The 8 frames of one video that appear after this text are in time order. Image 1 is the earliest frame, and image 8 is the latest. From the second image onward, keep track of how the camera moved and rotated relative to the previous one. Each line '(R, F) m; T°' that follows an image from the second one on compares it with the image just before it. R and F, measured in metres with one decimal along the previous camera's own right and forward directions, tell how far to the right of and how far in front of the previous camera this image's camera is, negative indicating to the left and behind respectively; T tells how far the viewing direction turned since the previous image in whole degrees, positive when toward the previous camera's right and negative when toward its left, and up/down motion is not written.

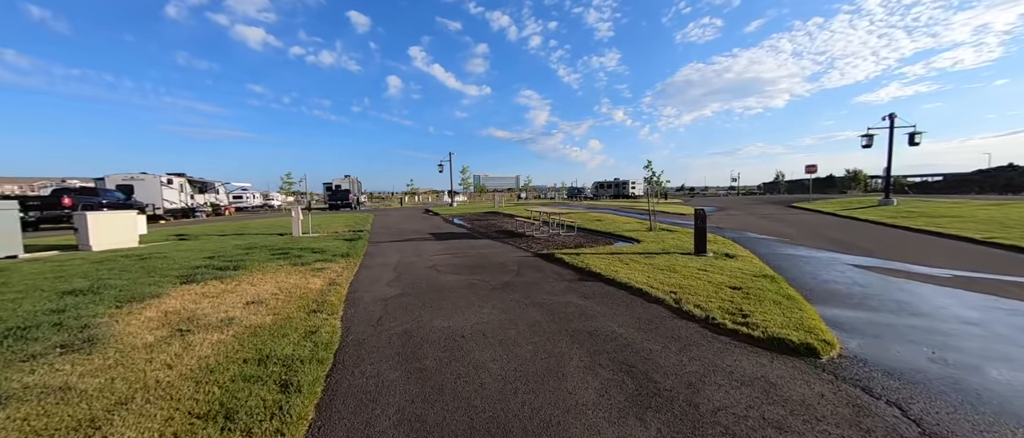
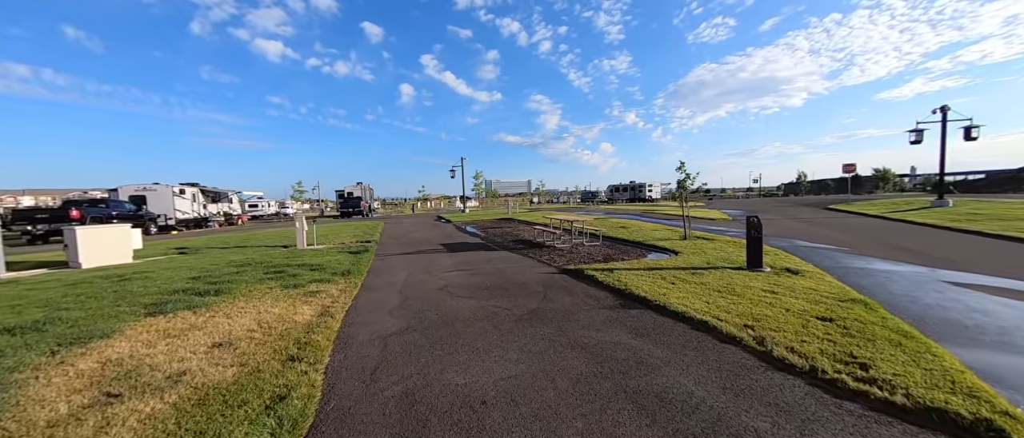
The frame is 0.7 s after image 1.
(-0.2, +1.0) m; -2°
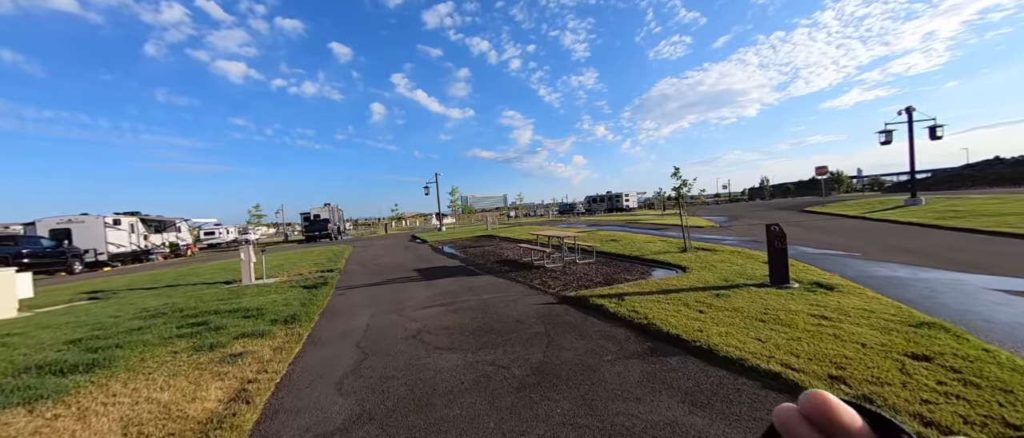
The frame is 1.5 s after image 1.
(-0.2, +1.2) m; +4°
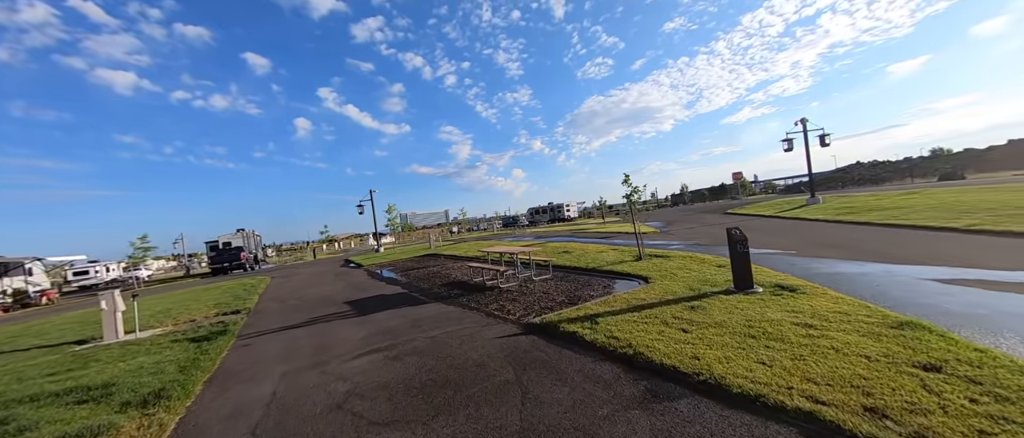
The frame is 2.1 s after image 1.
(-0.1, +0.9) m; +10°
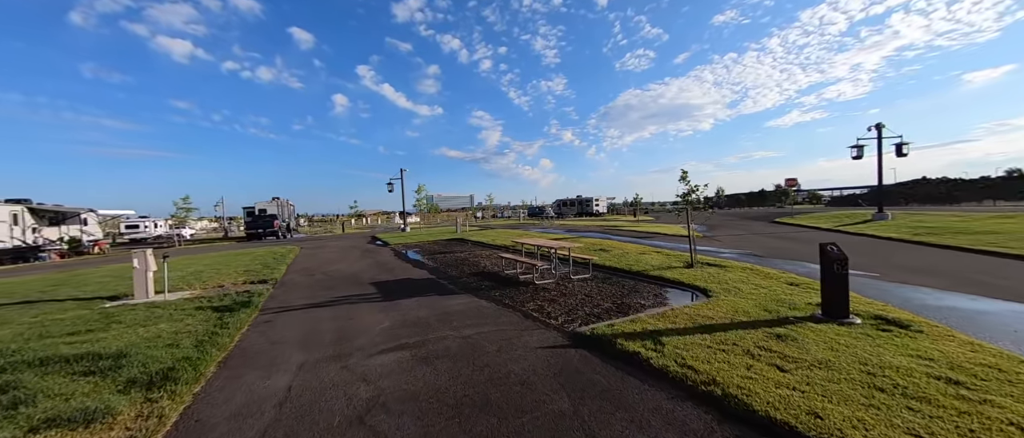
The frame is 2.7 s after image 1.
(-0.4, +0.7) m; -4°
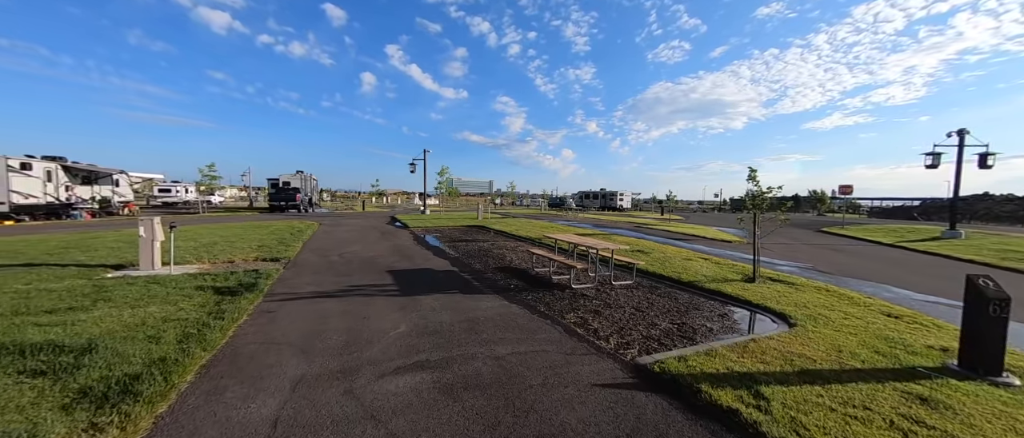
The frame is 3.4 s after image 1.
(-0.4, +1.0) m; -3°
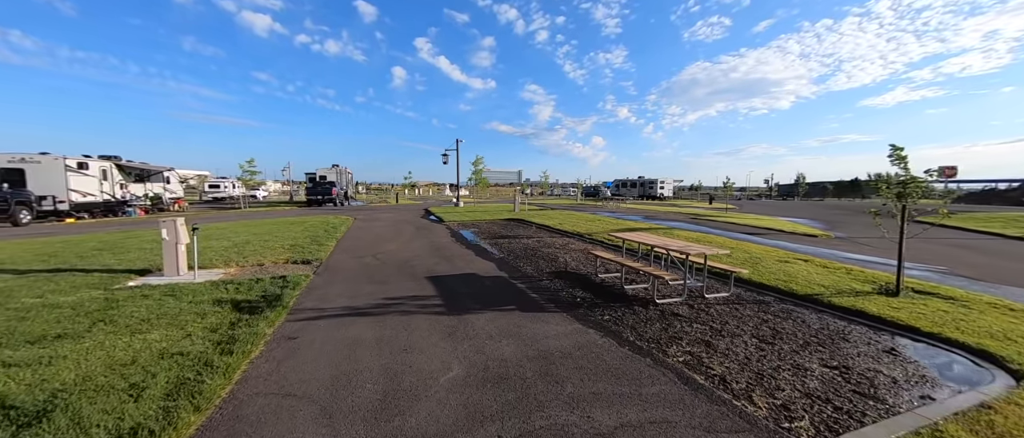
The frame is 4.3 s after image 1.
(-0.6, +1.3) m; -5°
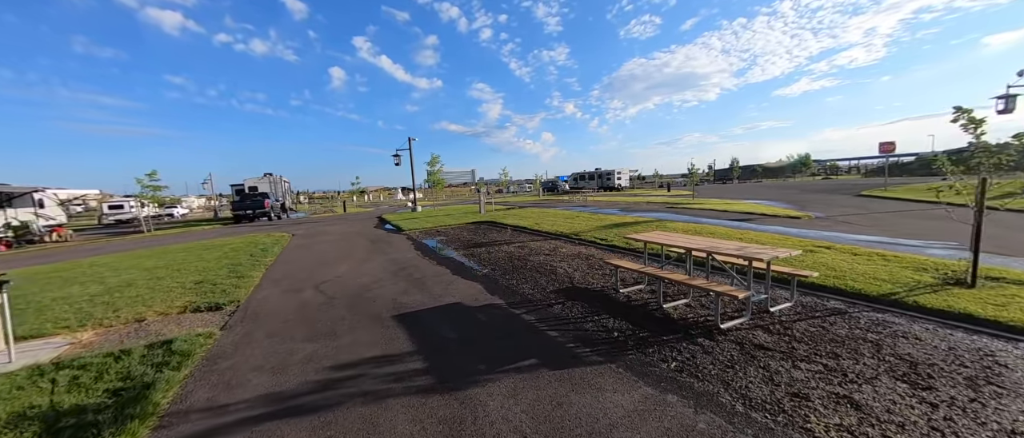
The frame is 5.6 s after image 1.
(-0.5, +1.8) m; +7°
